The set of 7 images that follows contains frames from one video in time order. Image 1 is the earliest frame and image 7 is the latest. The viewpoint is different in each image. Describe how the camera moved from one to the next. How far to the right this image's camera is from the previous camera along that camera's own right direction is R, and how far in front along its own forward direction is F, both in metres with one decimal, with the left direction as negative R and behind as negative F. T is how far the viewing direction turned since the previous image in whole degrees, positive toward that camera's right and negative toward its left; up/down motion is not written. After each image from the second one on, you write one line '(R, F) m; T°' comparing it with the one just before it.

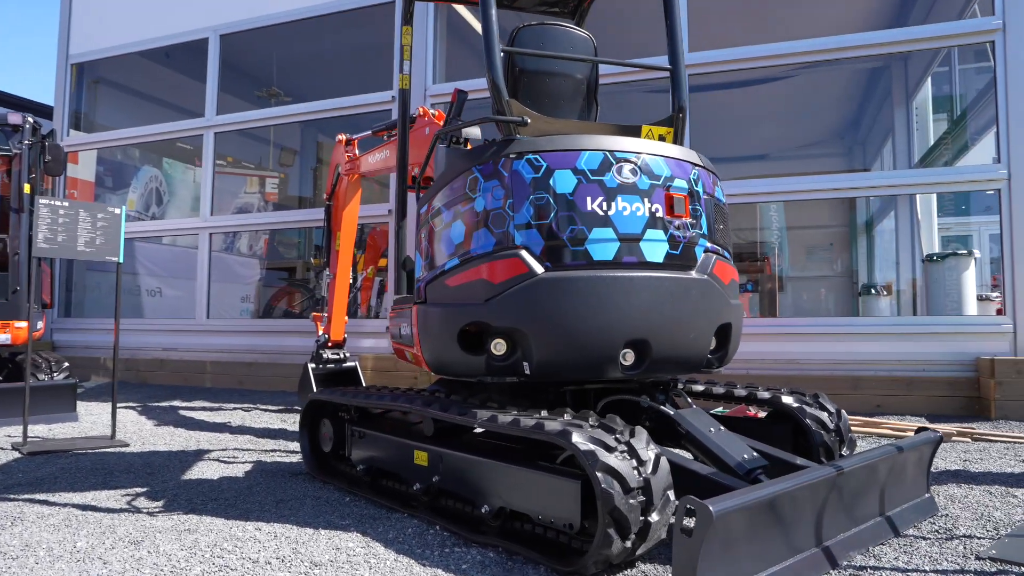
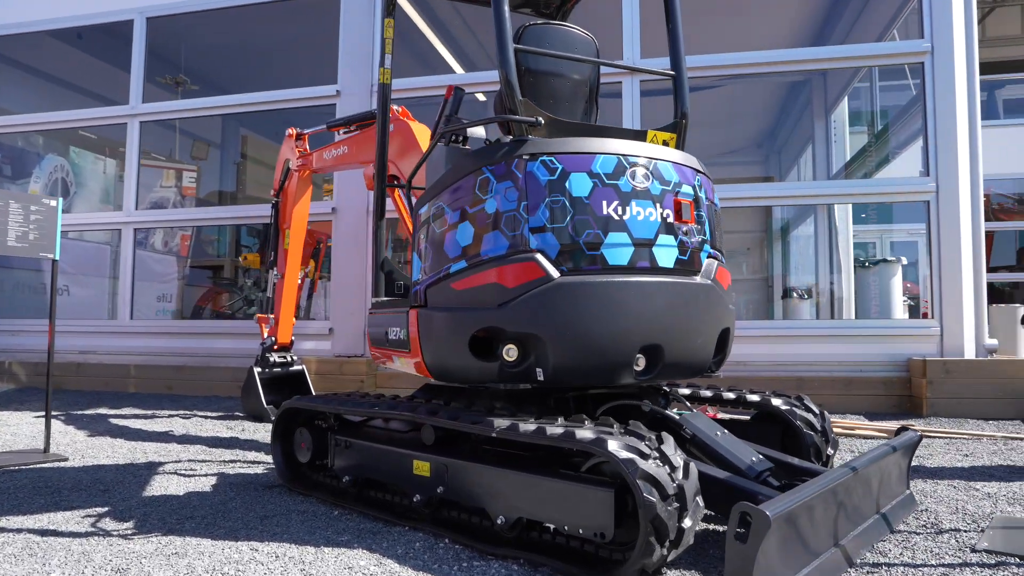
(-0.4, +0.1) m; +7°
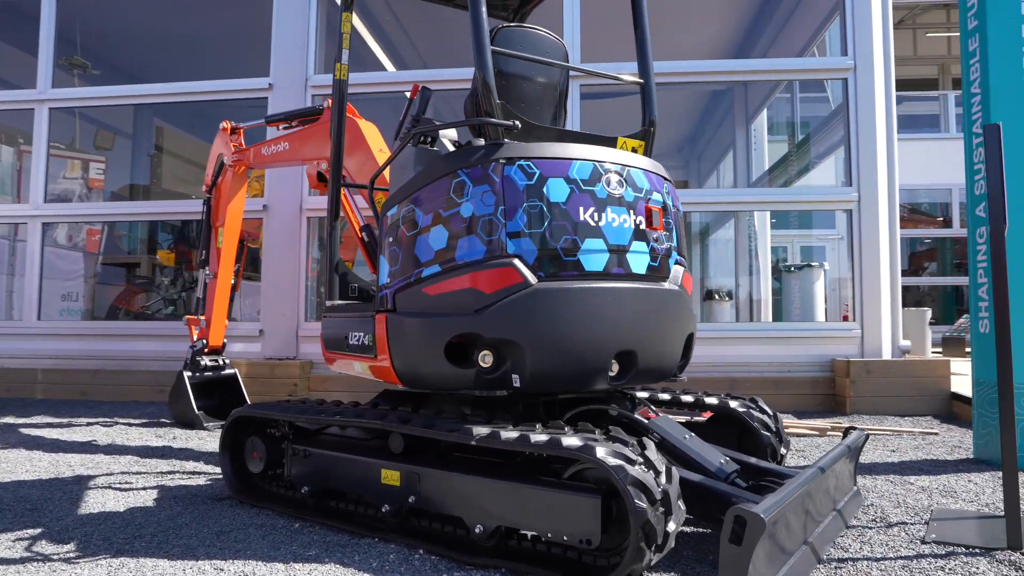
(-0.2, 0.0) m; +7°
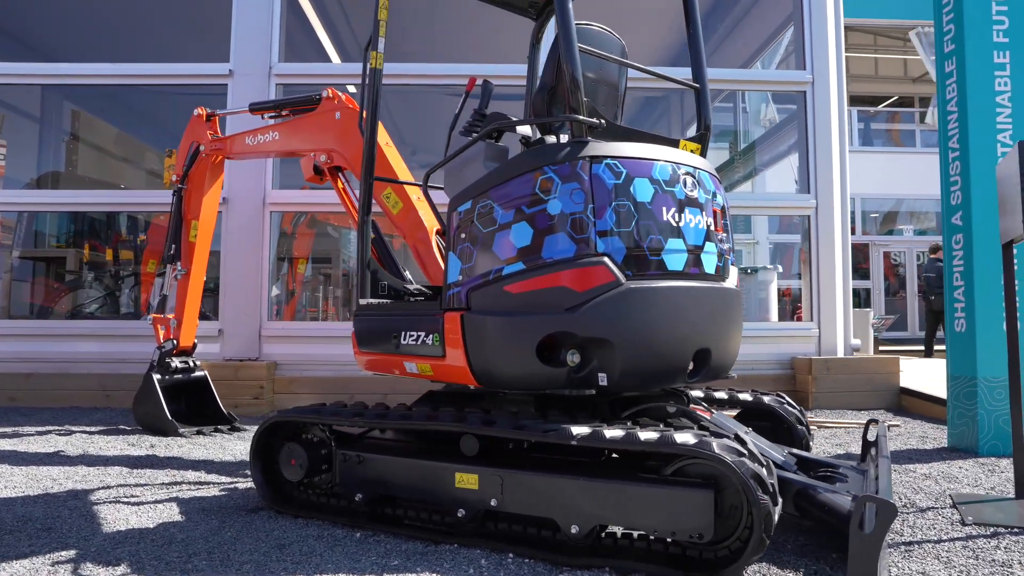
(-0.6, +0.1) m; +8°
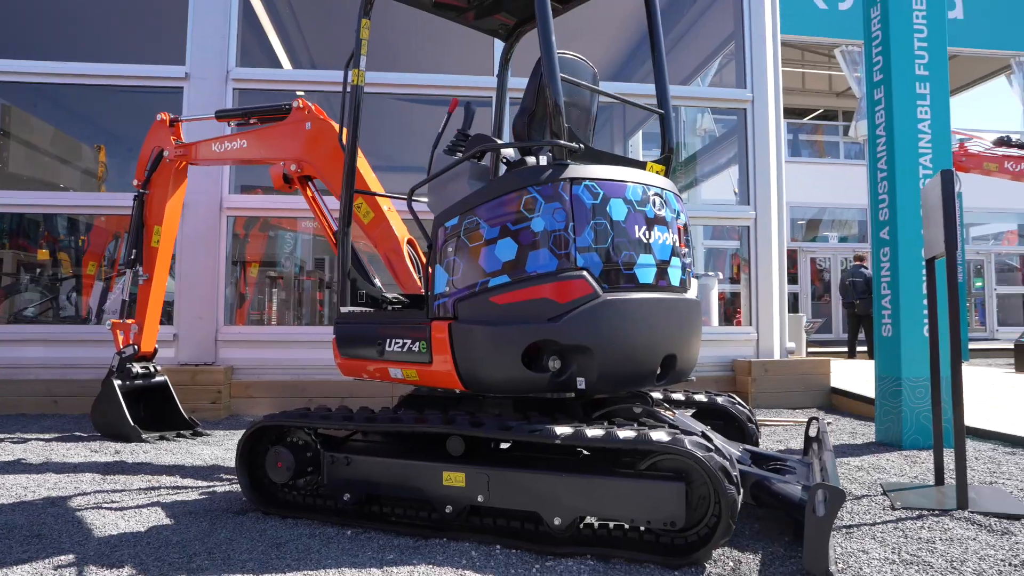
(-0.2, -0.2) m; +5°
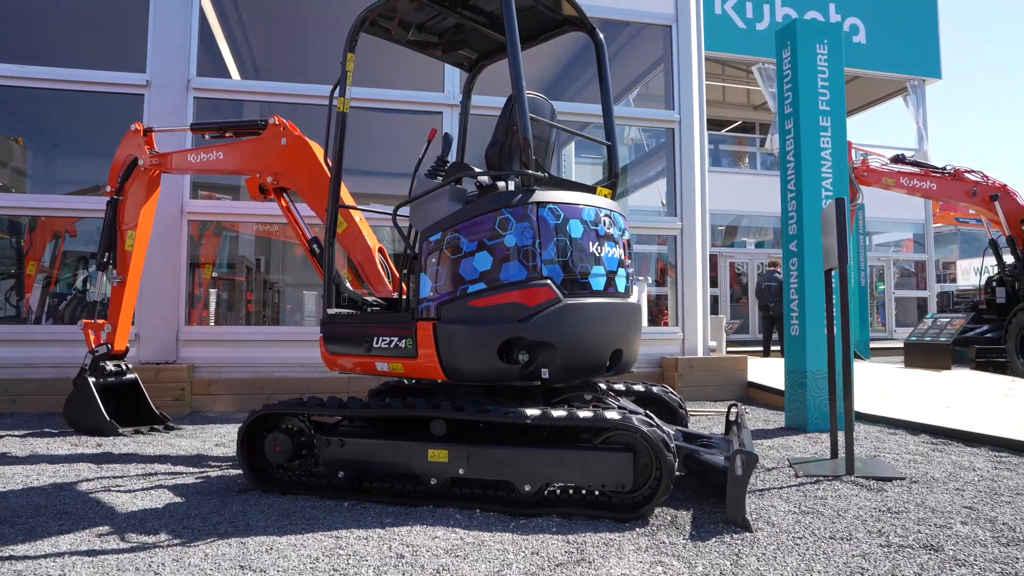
(-0.2, -0.5) m; +6°
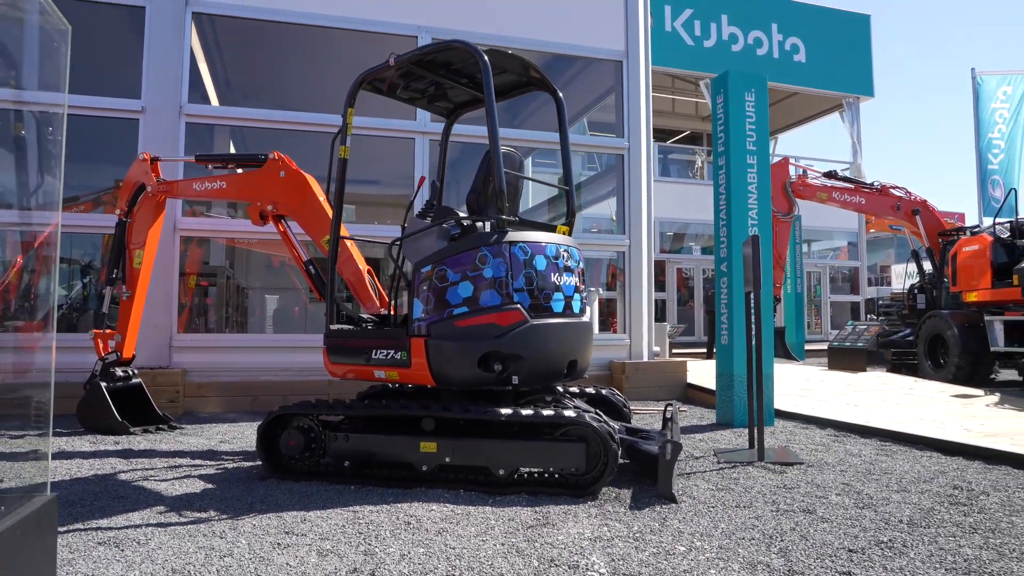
(-0.1, -0.8) m; +4°
